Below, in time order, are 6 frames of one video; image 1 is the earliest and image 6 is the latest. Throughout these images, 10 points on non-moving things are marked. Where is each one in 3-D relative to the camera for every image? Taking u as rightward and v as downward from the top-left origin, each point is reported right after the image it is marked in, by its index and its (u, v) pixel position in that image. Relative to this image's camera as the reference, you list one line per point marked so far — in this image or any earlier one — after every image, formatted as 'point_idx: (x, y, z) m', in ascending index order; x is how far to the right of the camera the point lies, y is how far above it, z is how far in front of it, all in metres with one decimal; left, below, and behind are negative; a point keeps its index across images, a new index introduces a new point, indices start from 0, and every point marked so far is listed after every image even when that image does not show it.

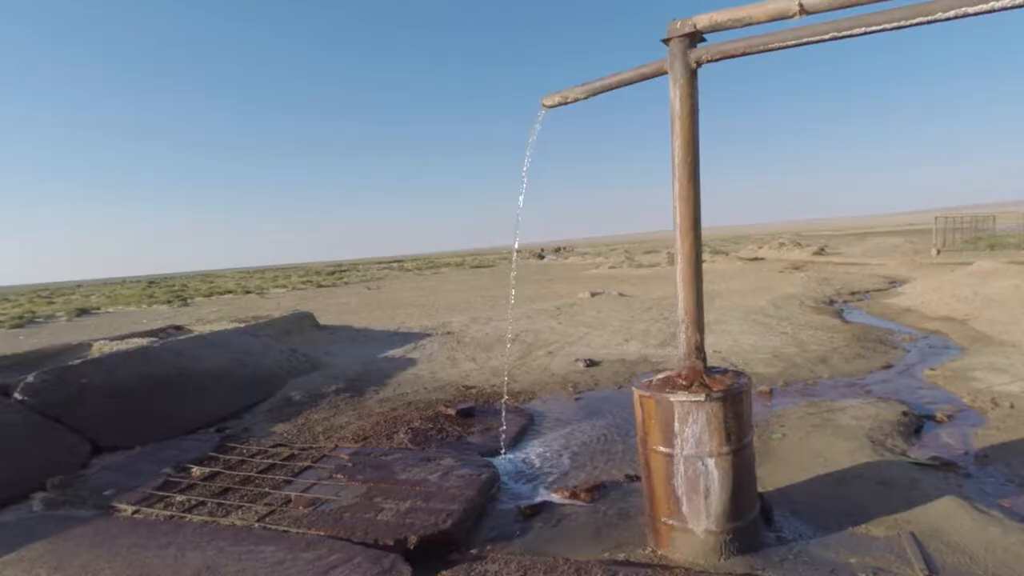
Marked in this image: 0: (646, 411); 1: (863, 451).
0: (+0.9, -0.8, +4.2) m
1: (+3.2, -1.5, +5.8) m
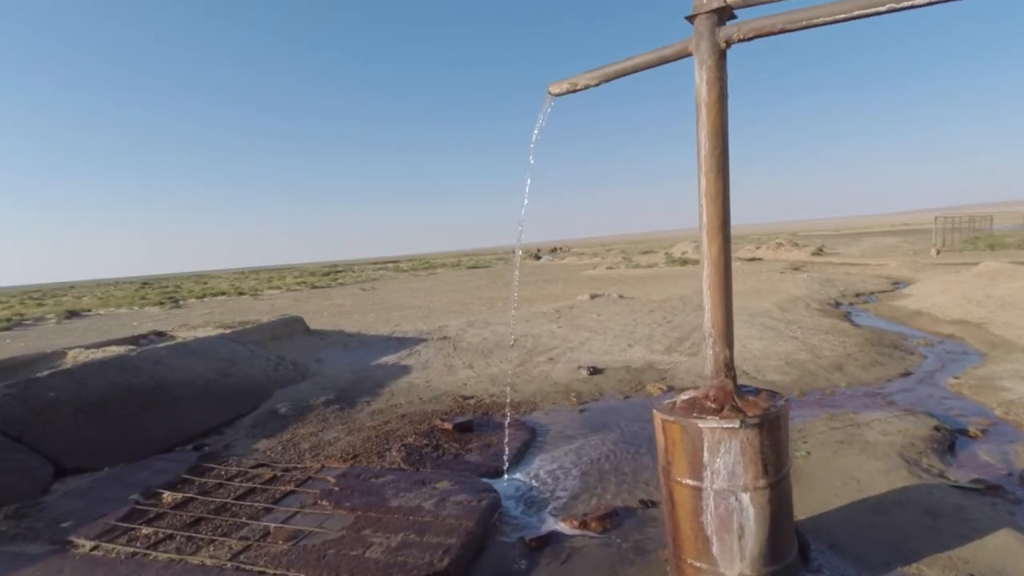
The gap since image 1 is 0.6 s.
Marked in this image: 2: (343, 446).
0: (+0.9, -0.9, +3.7) m
1: (+3.2, -1.5, +5.3) m
2: (-1.8, -1.7, +6.9) m
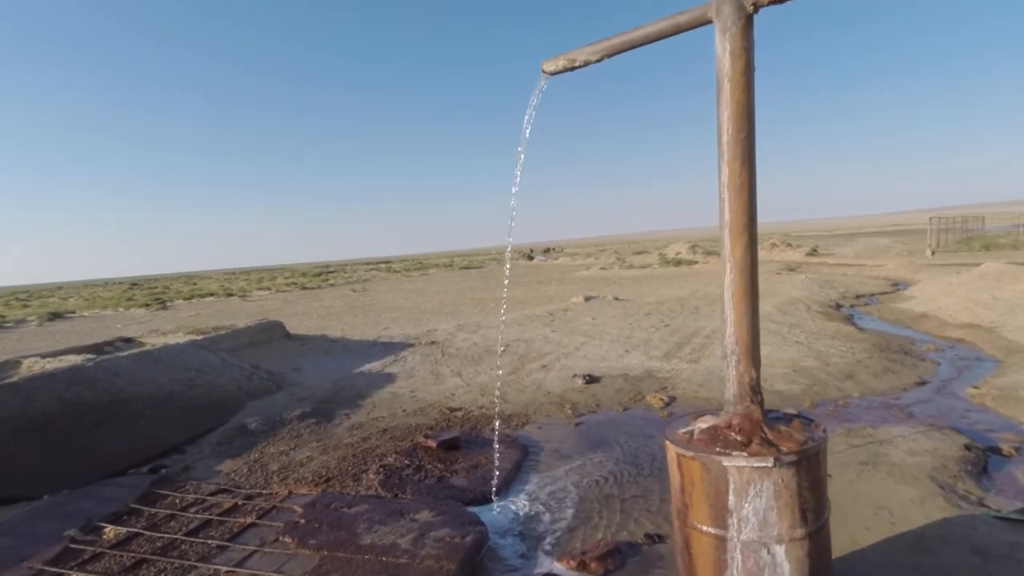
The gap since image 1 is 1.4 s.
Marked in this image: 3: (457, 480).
0: (+0.8, -0.9, +3.1) m
1: (+3.1, -1.6, +4.8) m
2: (-1.9, -1.7, +6.3) m
3: (-0.5, -1.7, +5.8) m
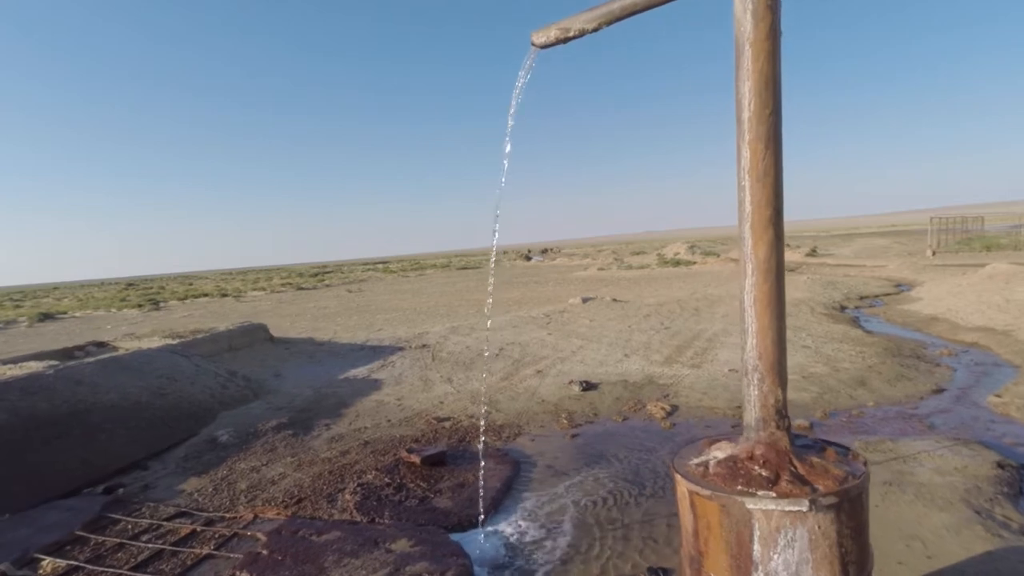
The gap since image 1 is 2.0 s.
0: (+0.8, -0.9, +2.6) m
1: (+3.0, -1.6, +4.3) m
2: (-2.0, -1.8, +5.7) m
3: (-0.6, -1.8, +5.3) m
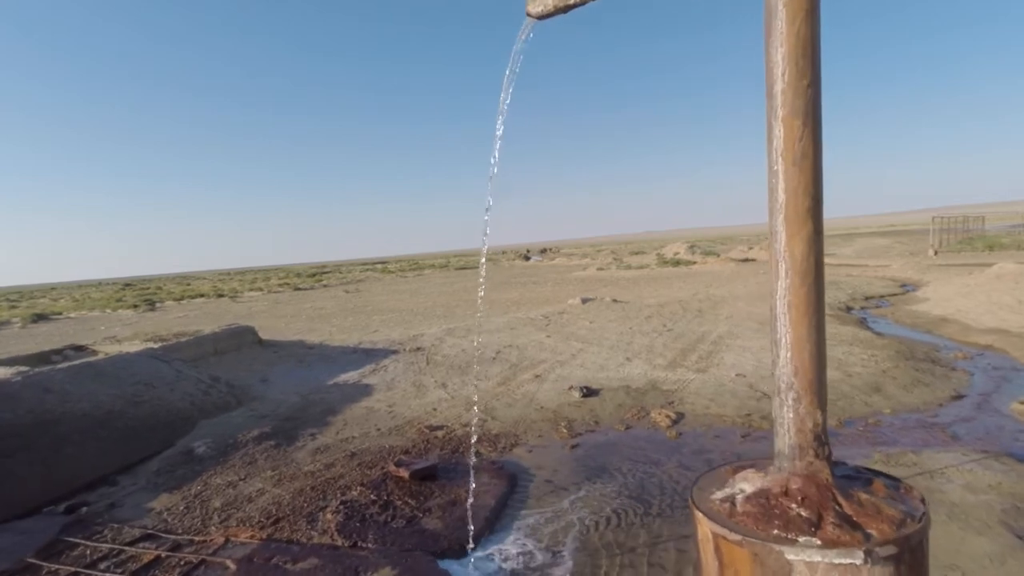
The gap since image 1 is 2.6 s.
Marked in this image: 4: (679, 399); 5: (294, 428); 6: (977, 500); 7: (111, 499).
0: (+0.7, -0.9, +2.2) m
1: (+3.0, -1.6, +3.8) m
2: (-2.0, -1.8, +5.3) m
3: (-0.6, -1.8, +4.9) m
4: (+2.1, -1.4, +8.2) m
5: (-2.5, -1.6, +7.3) m
6: (+3.4, -1.5, +4.7) m
7: (-3.4, -1.8, +5.4) m
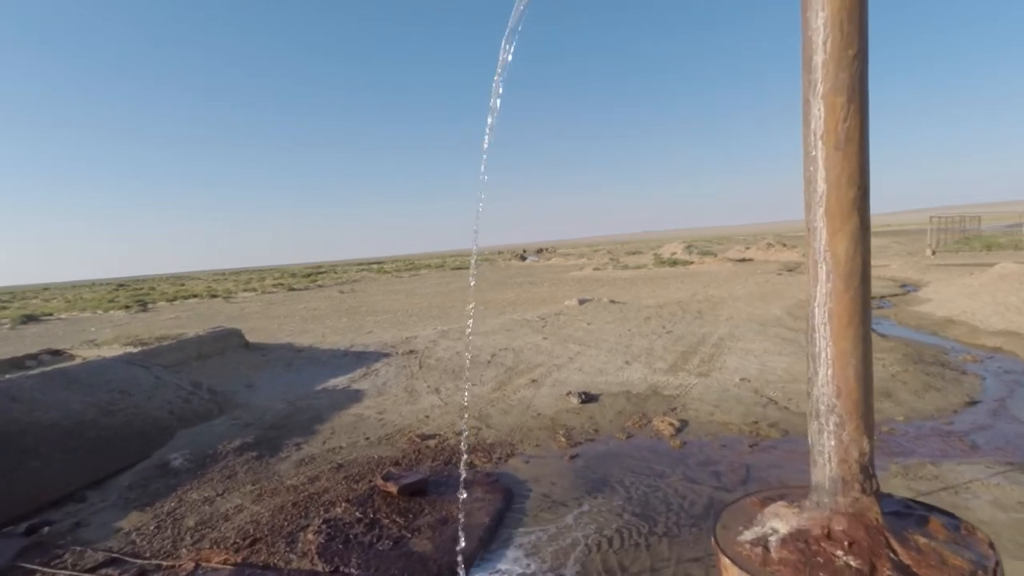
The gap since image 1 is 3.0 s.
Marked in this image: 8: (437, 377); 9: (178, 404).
0: (+0.7, -1.0, +1.8) m
1: (+3.0, -1.6, +3.5) m
2: (-2.1, -1.8, +4.9) m
3: (-0.7, -1.8, +4.5) m
4: (+2.1, -1.4, +7.8) m
5: (-2.5, -1.6, +7.0) m
6: (+3.3, -1.5, +4.3) m
7: (-3.4, -1.8, +5.1) m
8: (-1.1, -1.3, +9.7) m
9: (-3.8, -1.3, +7.4) m
